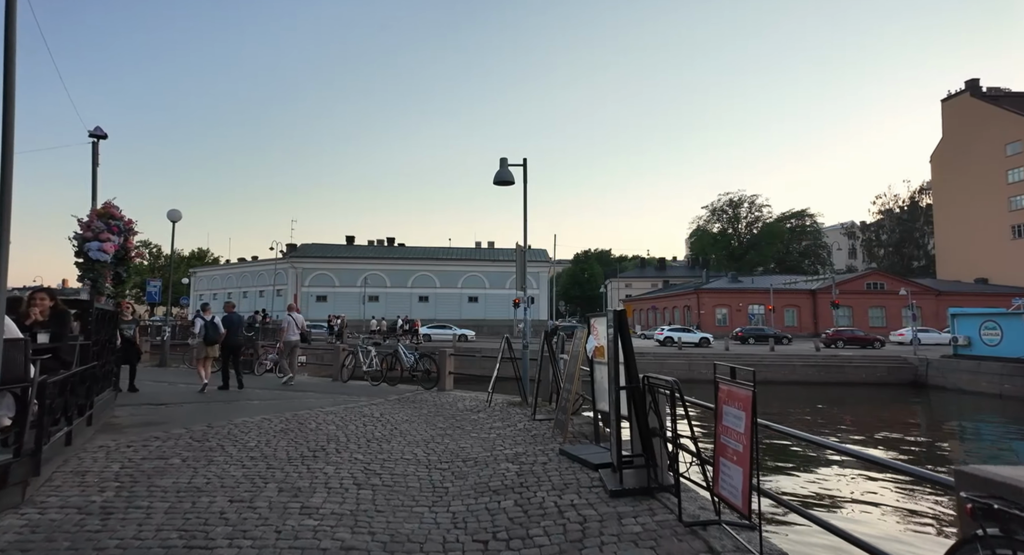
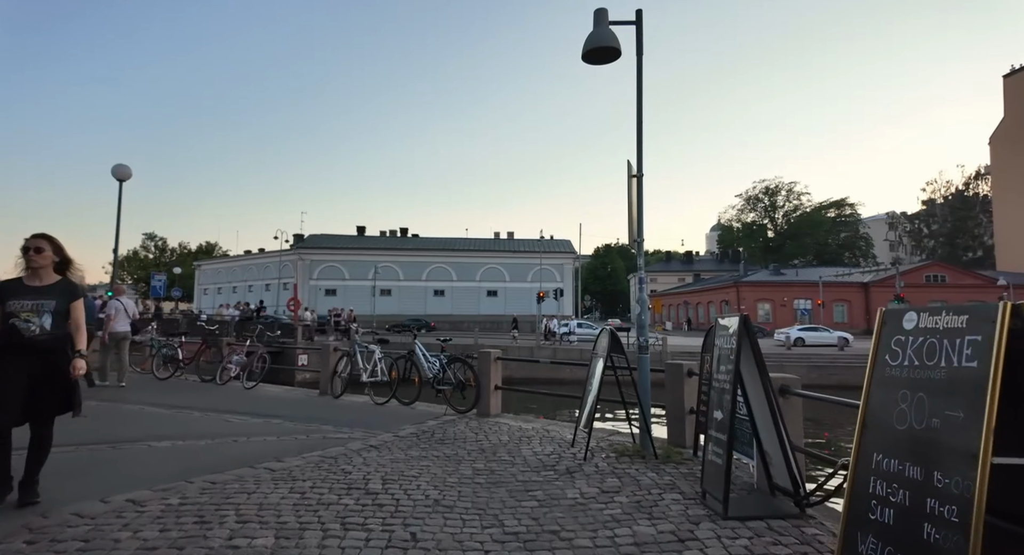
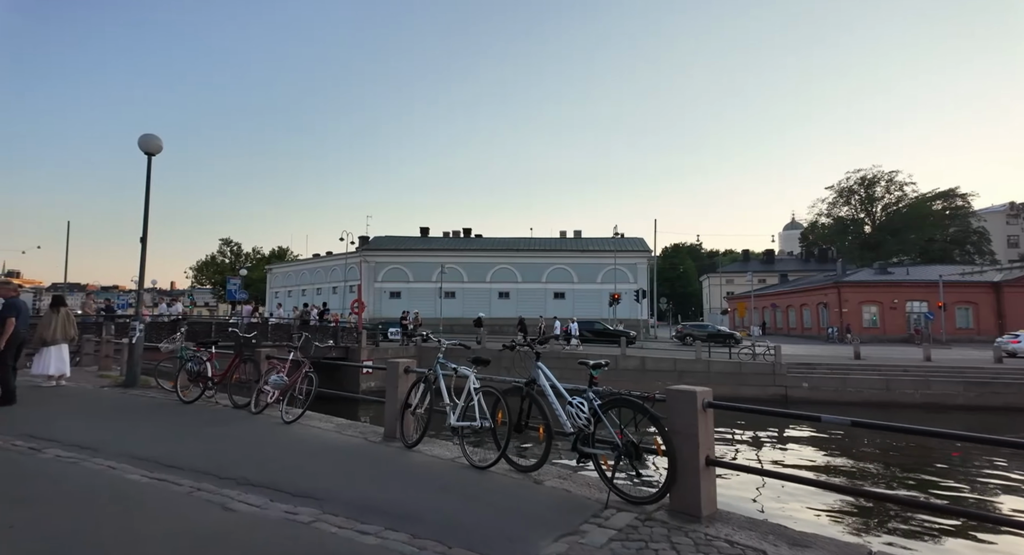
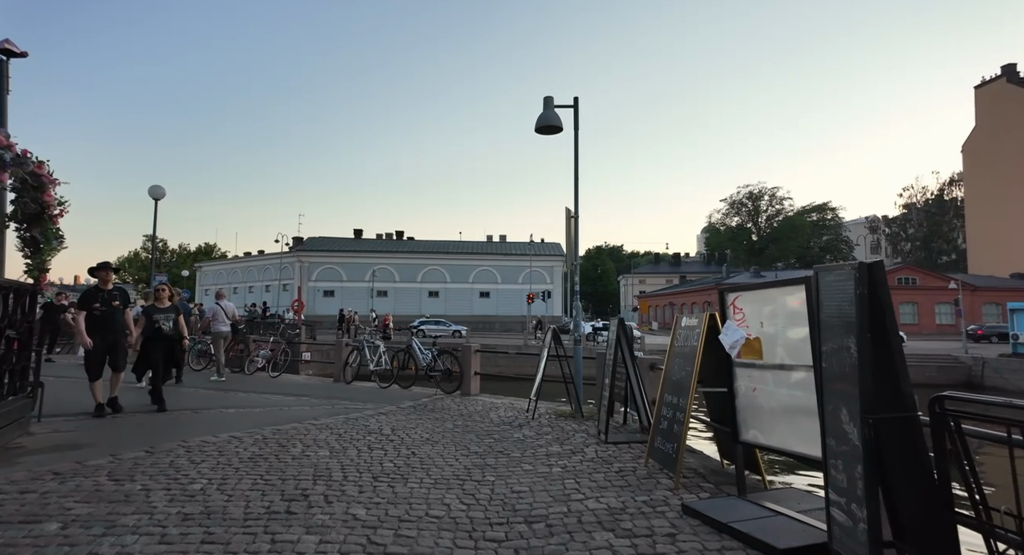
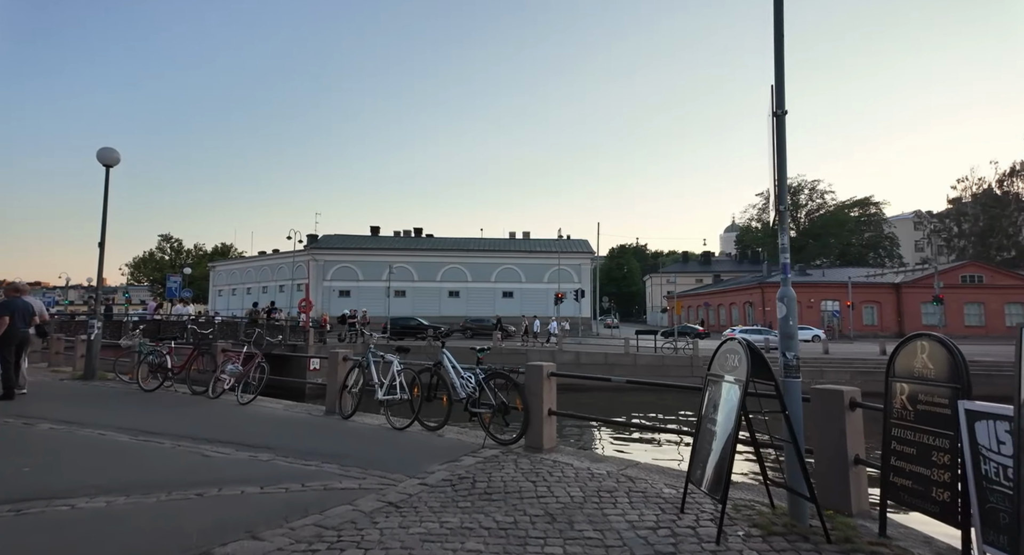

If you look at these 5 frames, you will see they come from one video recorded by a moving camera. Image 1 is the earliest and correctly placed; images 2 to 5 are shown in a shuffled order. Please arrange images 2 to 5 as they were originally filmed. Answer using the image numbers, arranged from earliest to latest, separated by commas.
4, 2, 5, 3
